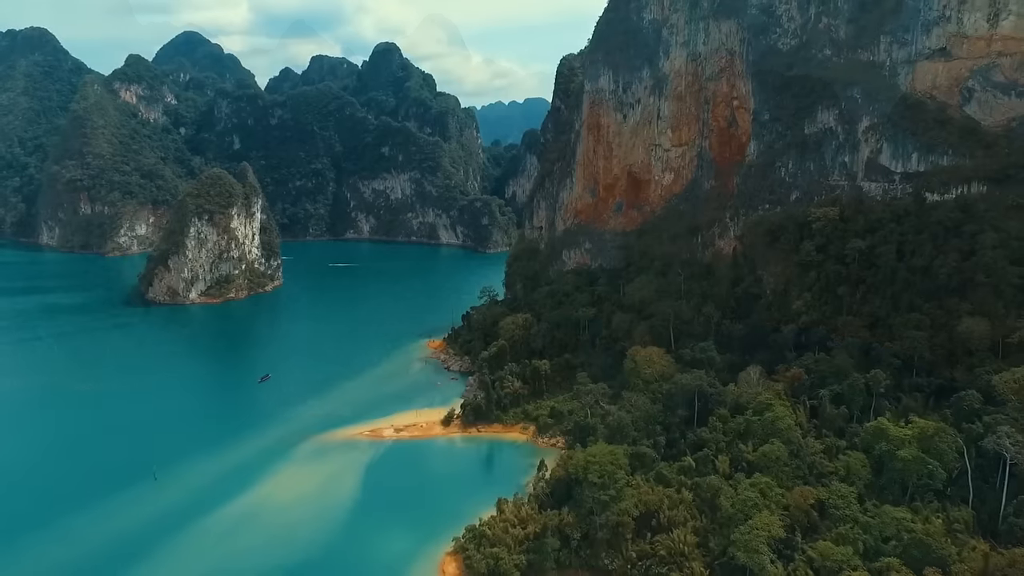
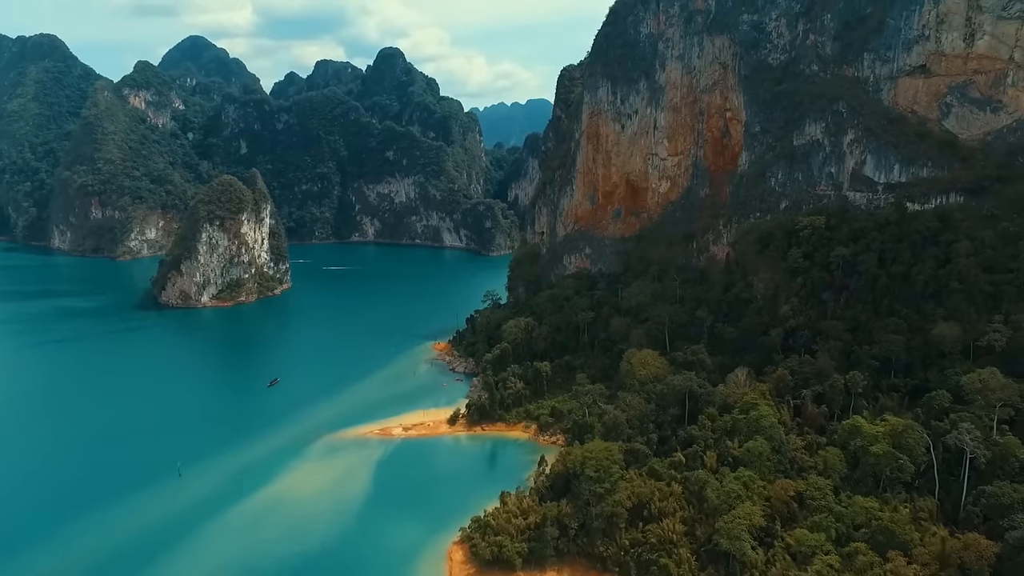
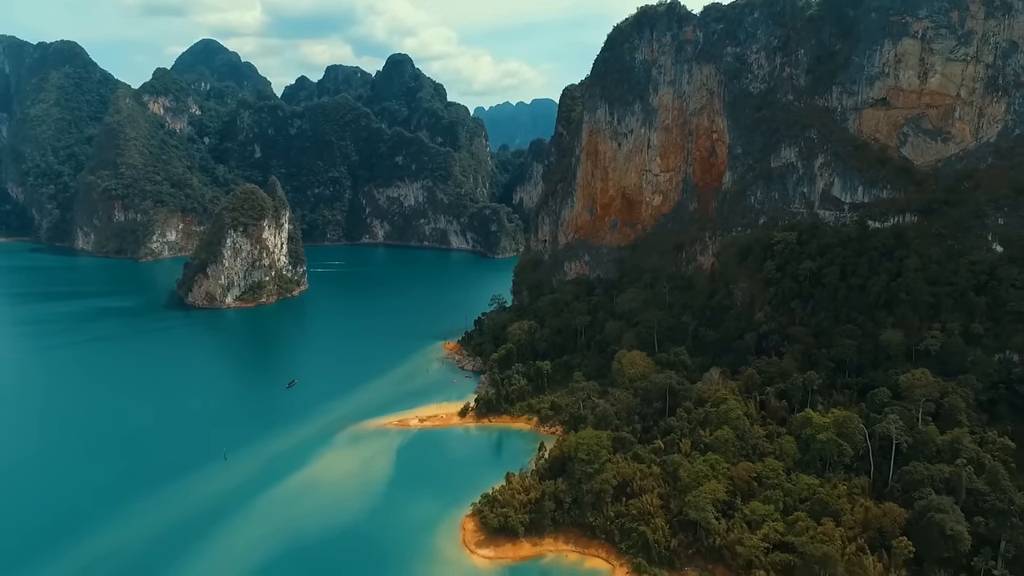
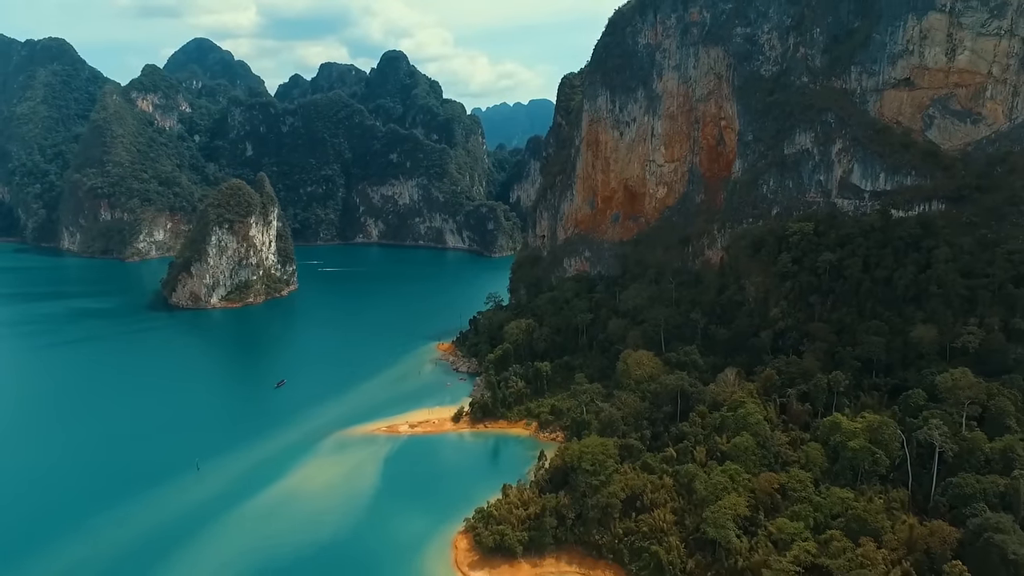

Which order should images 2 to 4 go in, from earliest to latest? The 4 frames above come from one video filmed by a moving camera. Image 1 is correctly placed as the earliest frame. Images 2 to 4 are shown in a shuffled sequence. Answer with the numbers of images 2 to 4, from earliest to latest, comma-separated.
2, 4, 3
